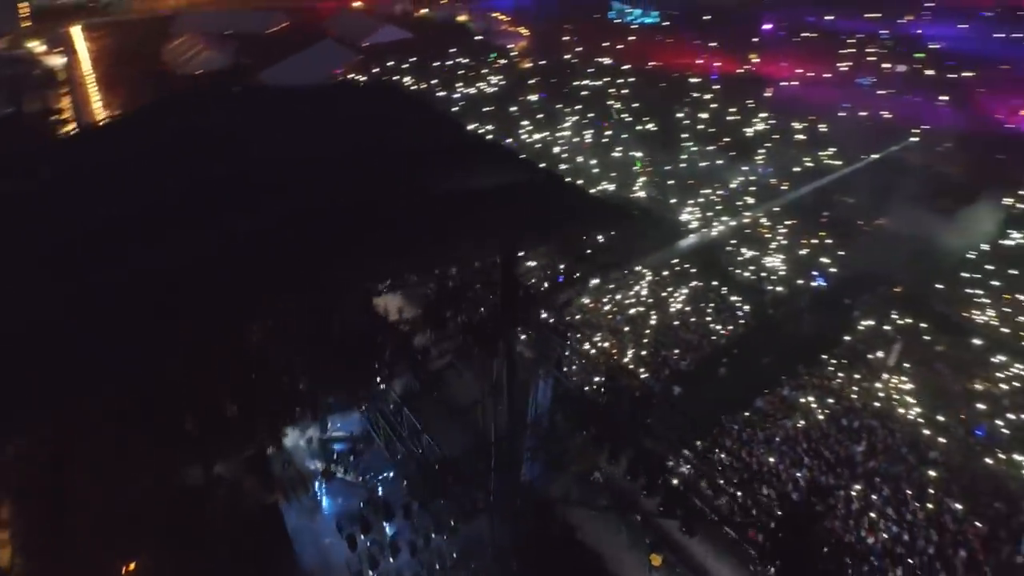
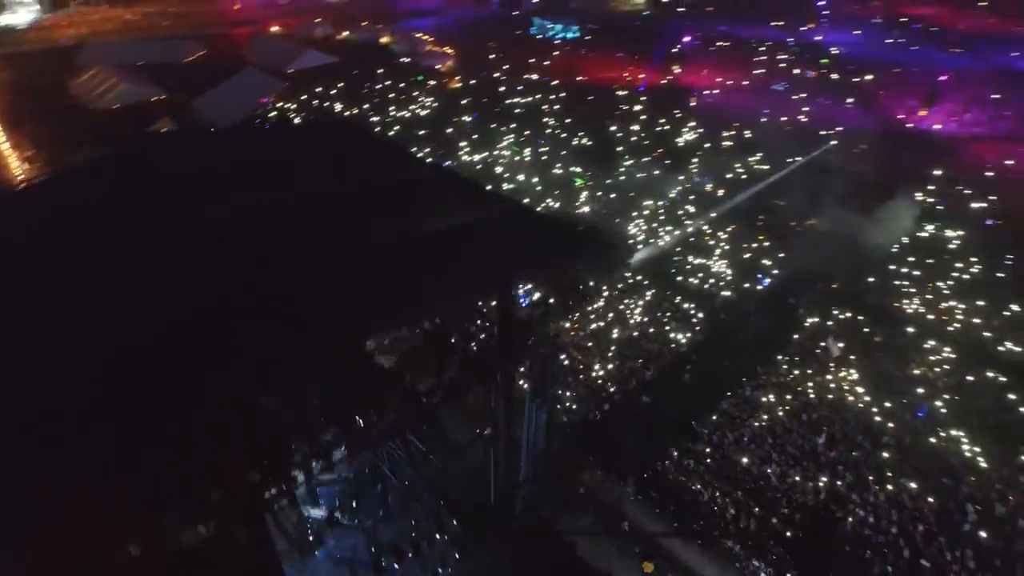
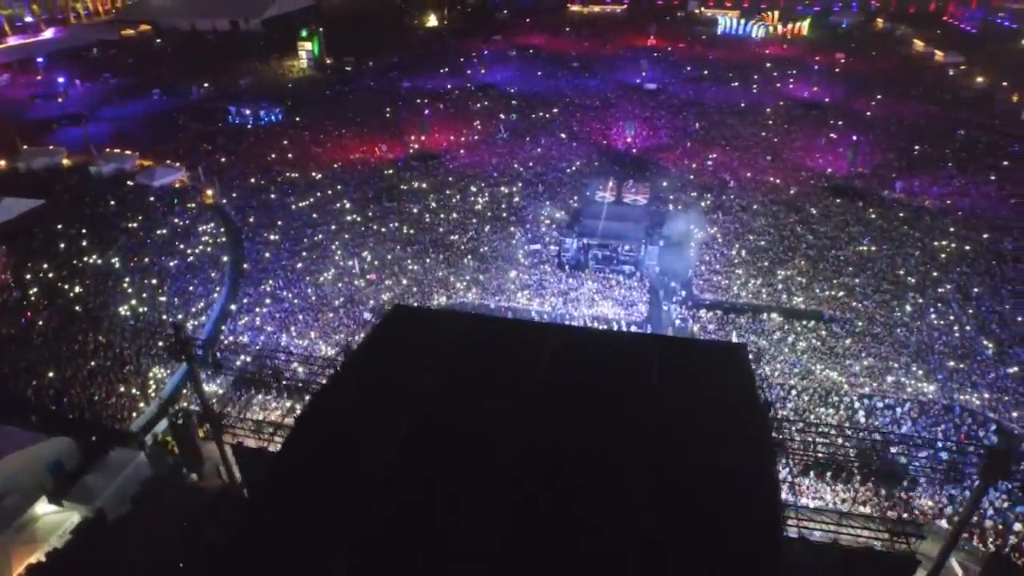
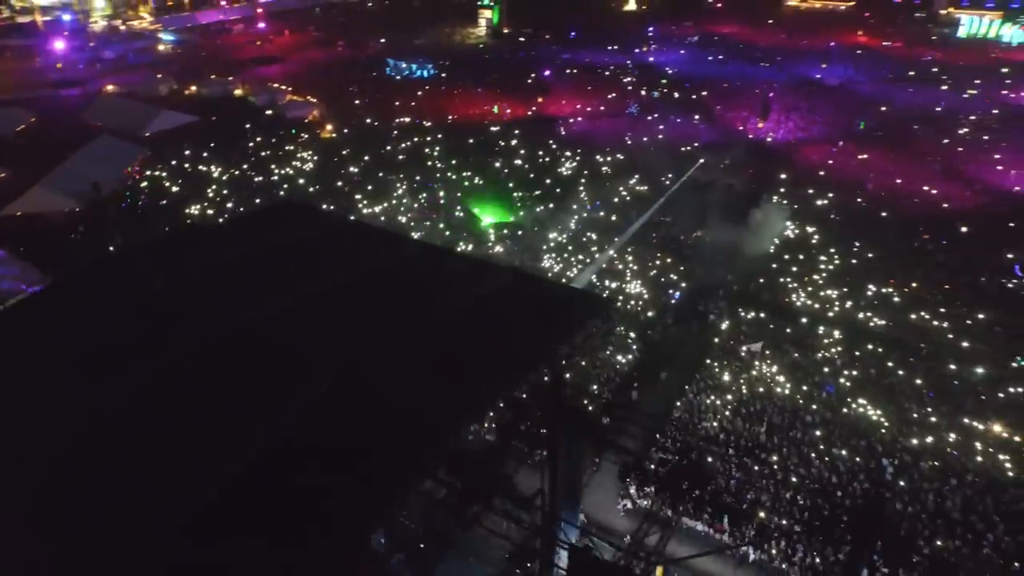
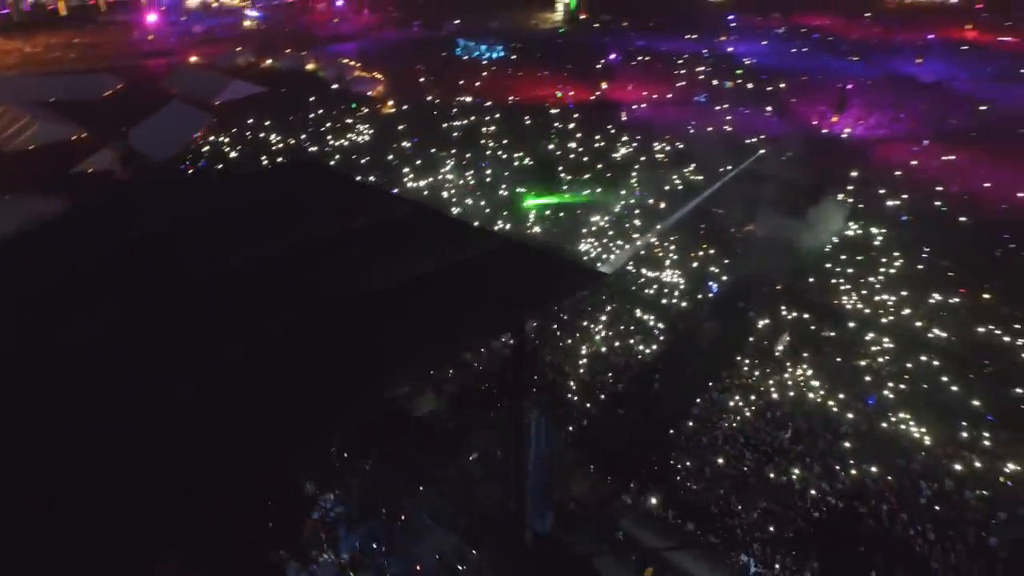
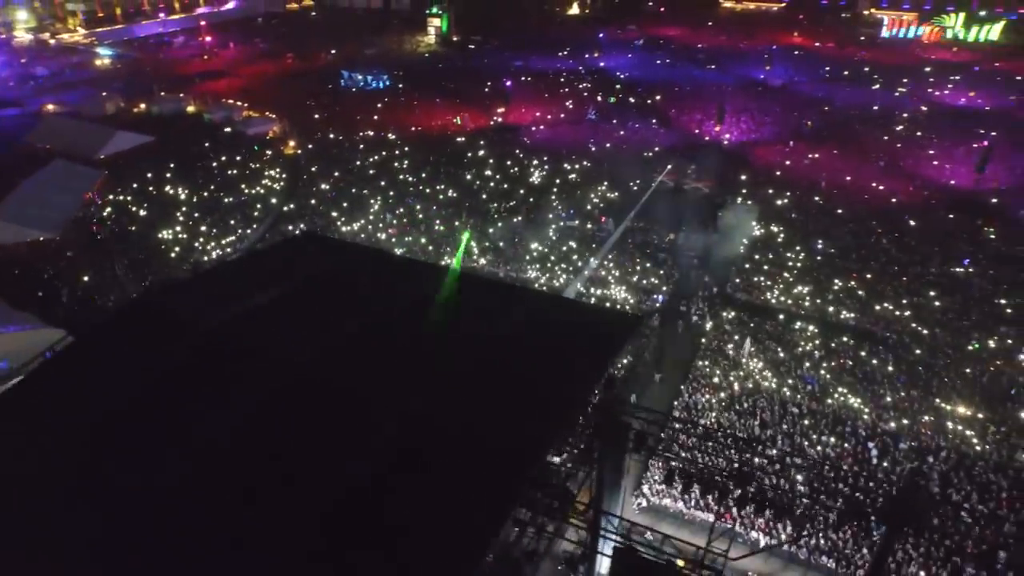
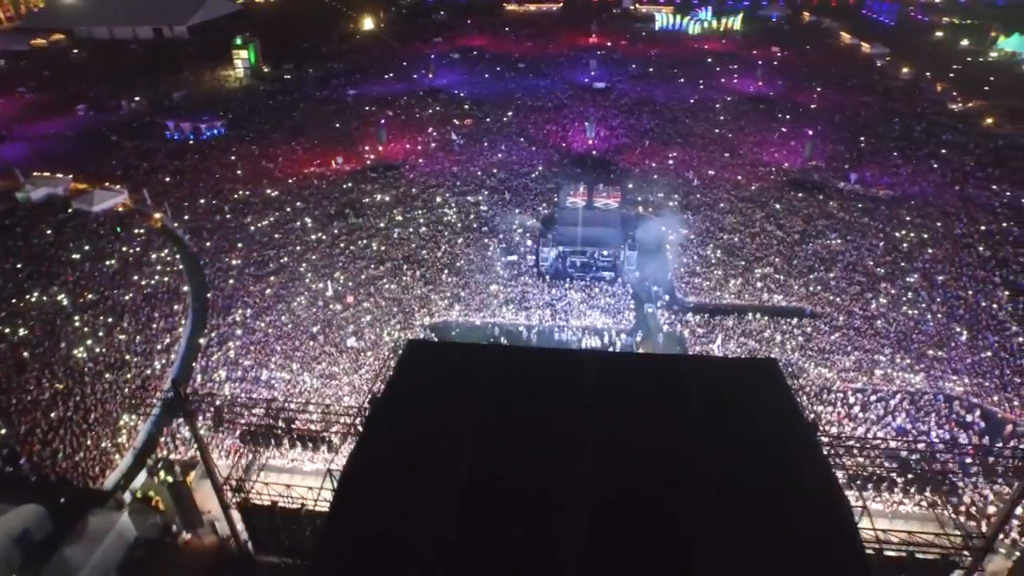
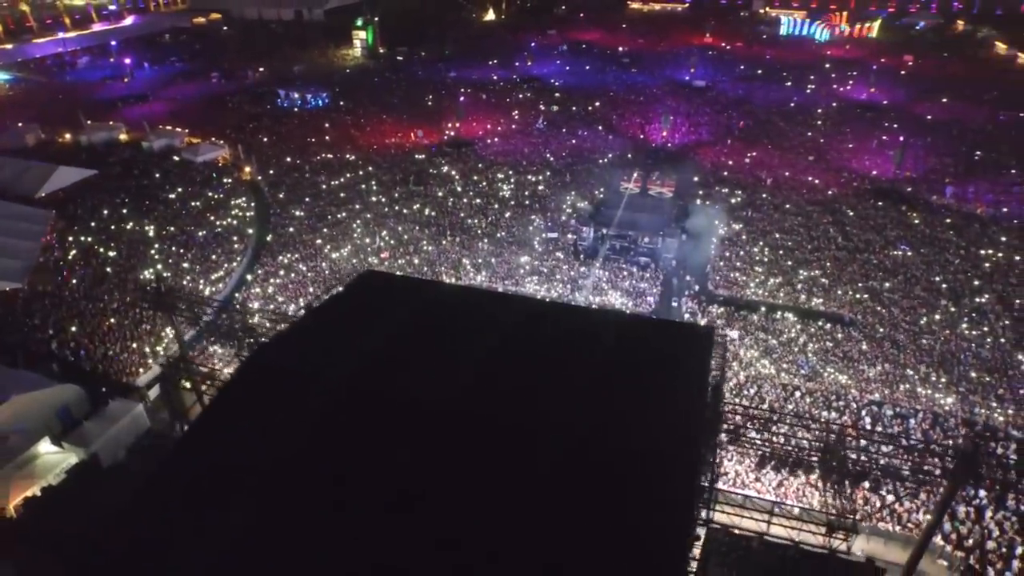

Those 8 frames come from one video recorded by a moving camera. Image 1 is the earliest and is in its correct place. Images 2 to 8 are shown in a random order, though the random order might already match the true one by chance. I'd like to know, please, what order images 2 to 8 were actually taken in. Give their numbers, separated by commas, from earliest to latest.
2, 5, 4, 6, 8, 3, 7
